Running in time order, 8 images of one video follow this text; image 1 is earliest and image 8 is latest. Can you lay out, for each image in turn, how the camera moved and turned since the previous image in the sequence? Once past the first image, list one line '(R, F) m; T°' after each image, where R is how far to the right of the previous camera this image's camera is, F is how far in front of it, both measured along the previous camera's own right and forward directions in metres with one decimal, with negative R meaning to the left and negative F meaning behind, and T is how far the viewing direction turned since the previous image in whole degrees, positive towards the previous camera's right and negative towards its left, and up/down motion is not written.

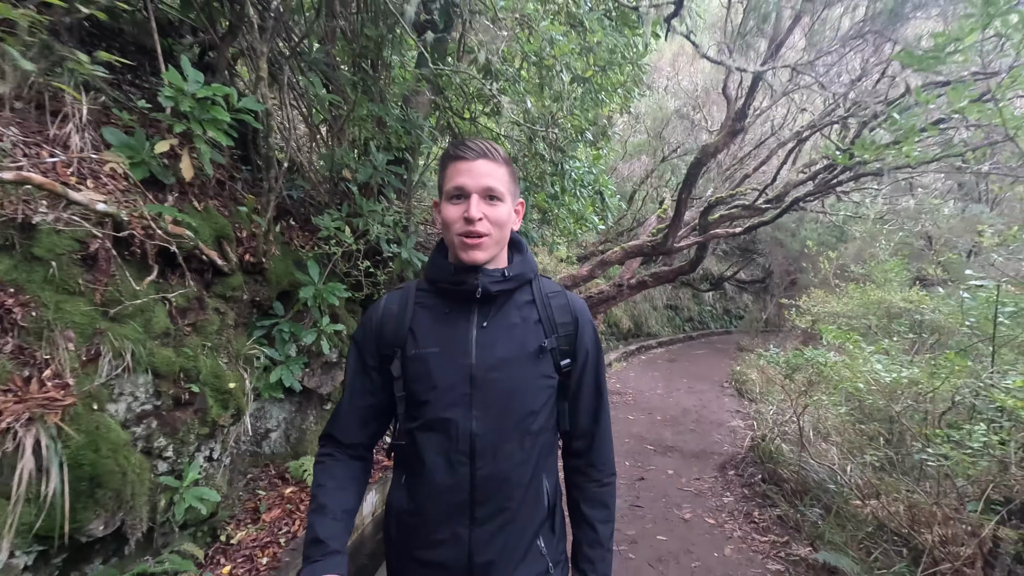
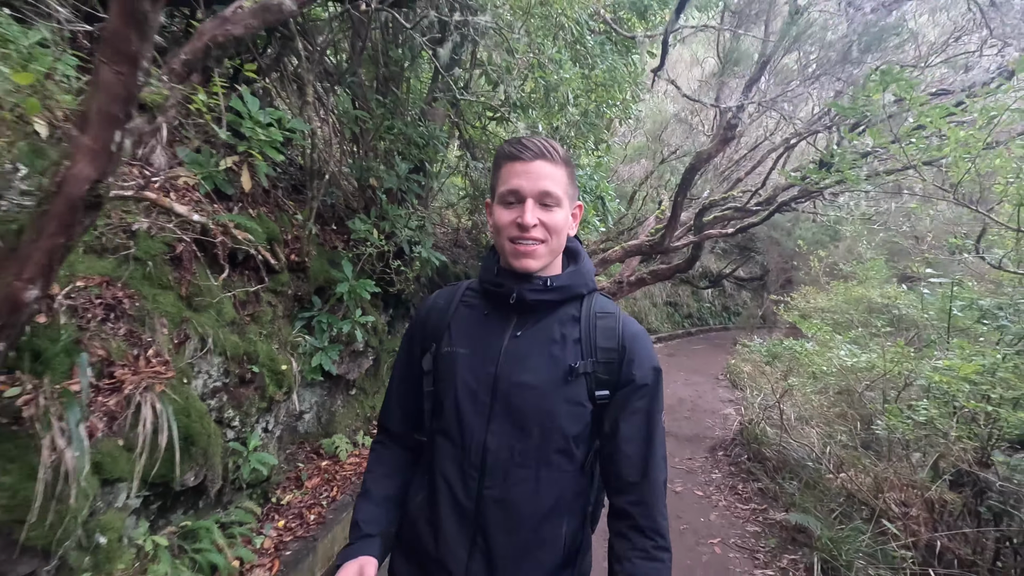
(-0.1, -0.5) m; 0°
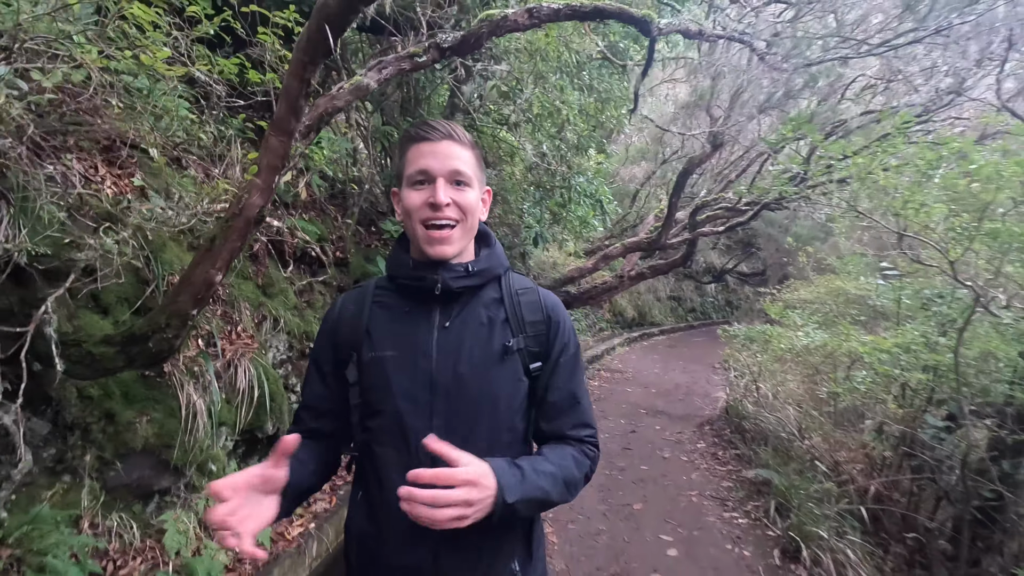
(0.0, -0.7) m; -1°
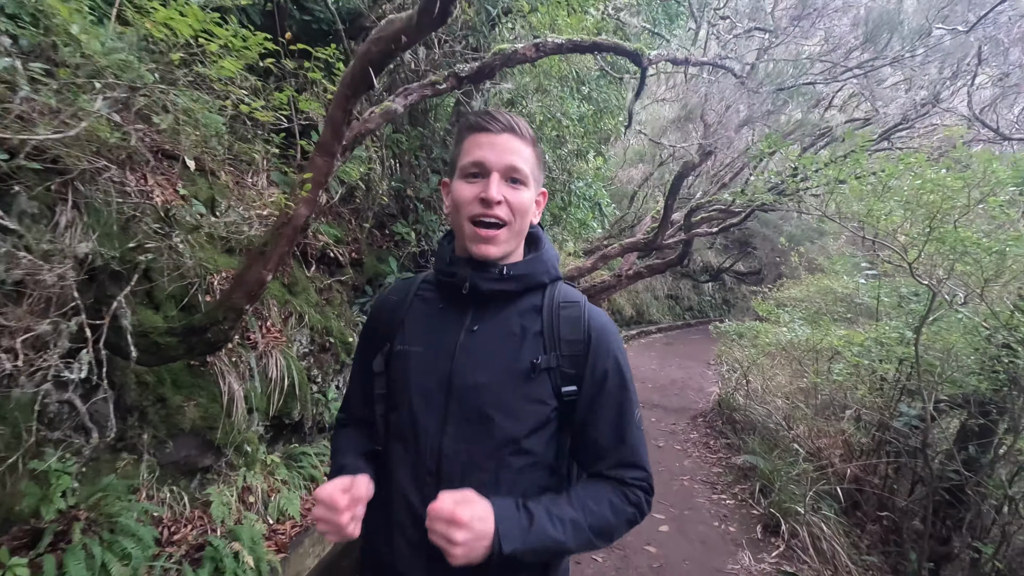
(0.0, -0.3) m; 0°
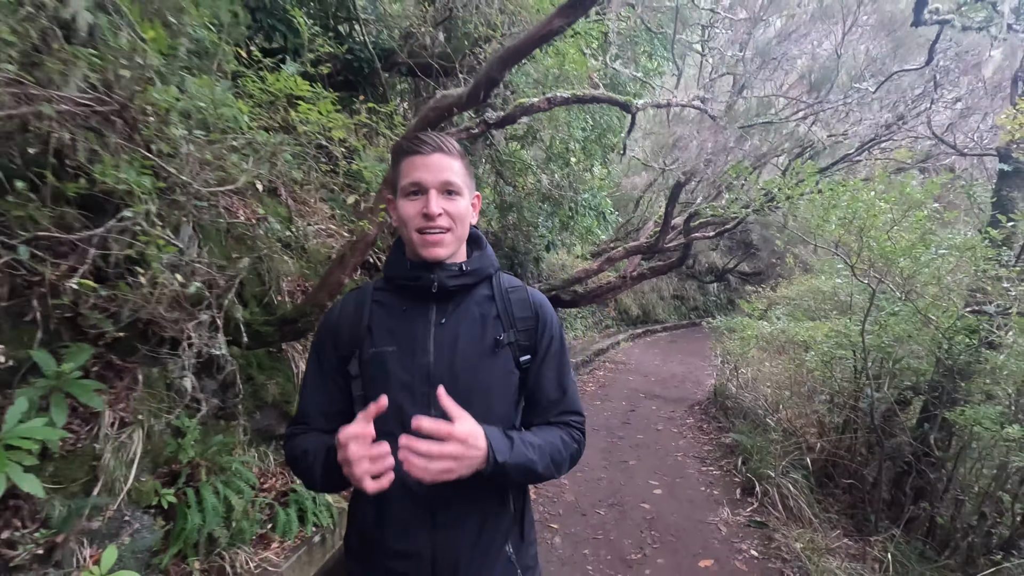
(-0.1, -0.7) m; -1°
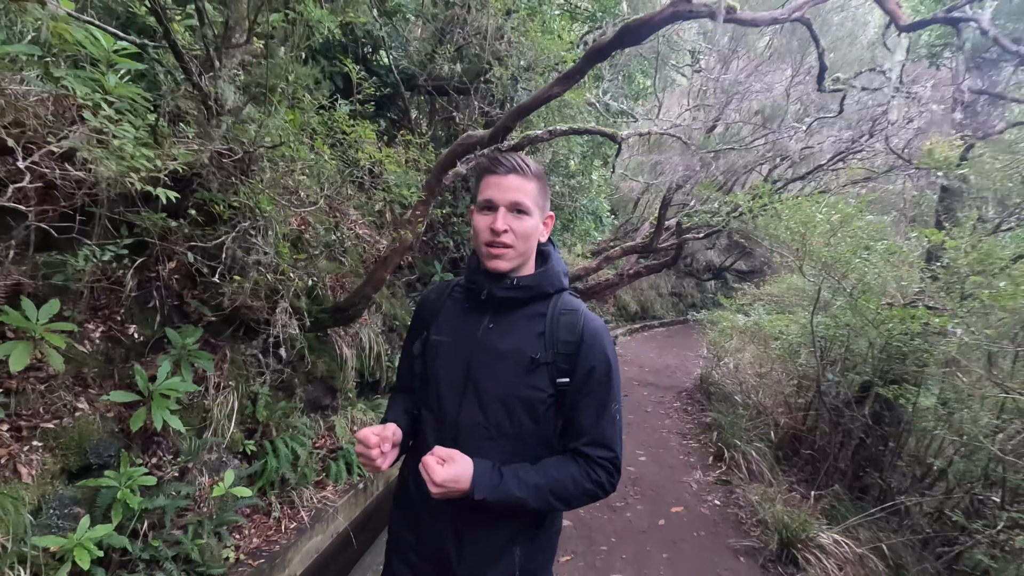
(0.0, -0.8) m; 0°
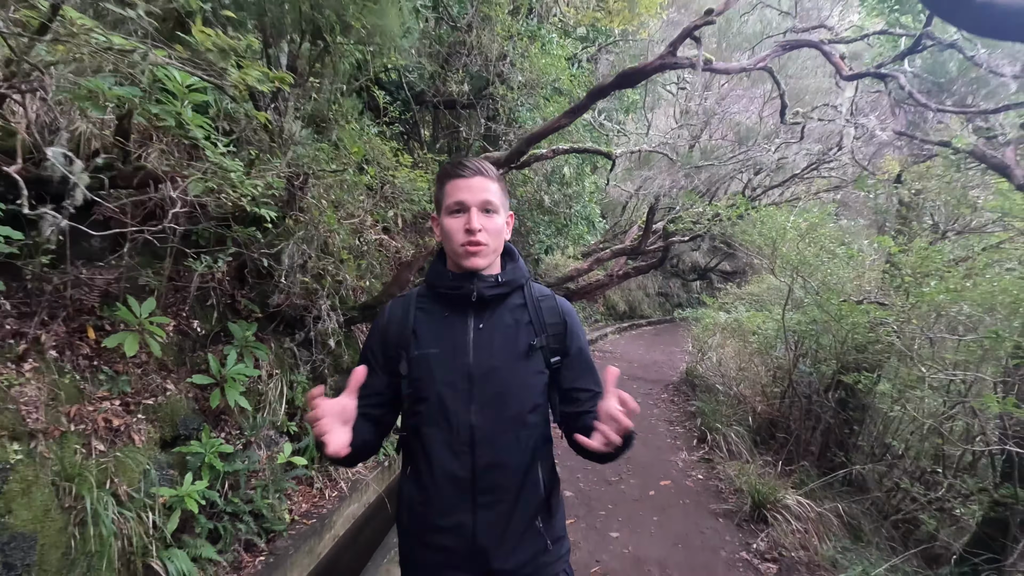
(-0.2, -0.6) m; +1°
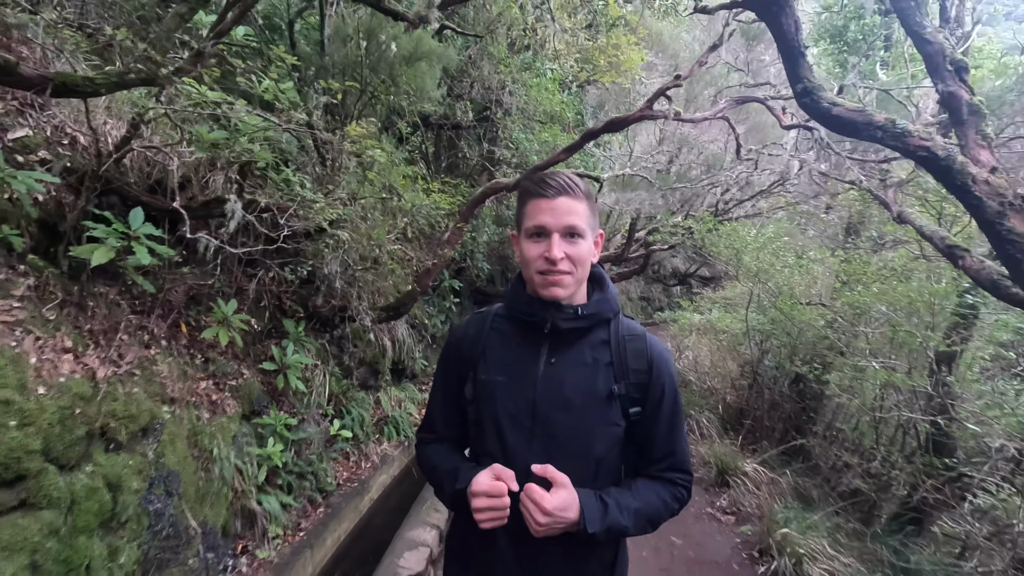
(-0.2, -0.8) m; +2°
